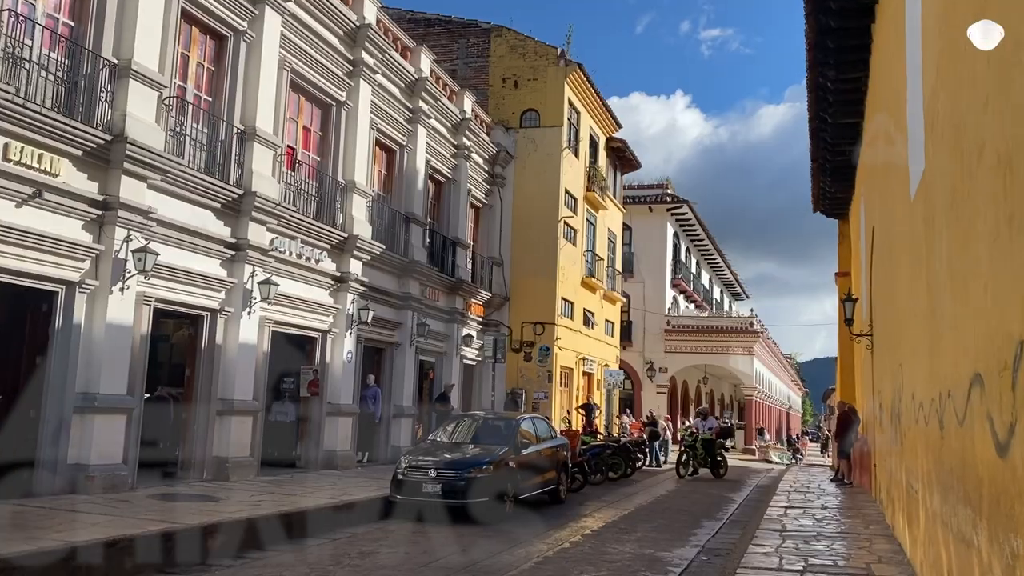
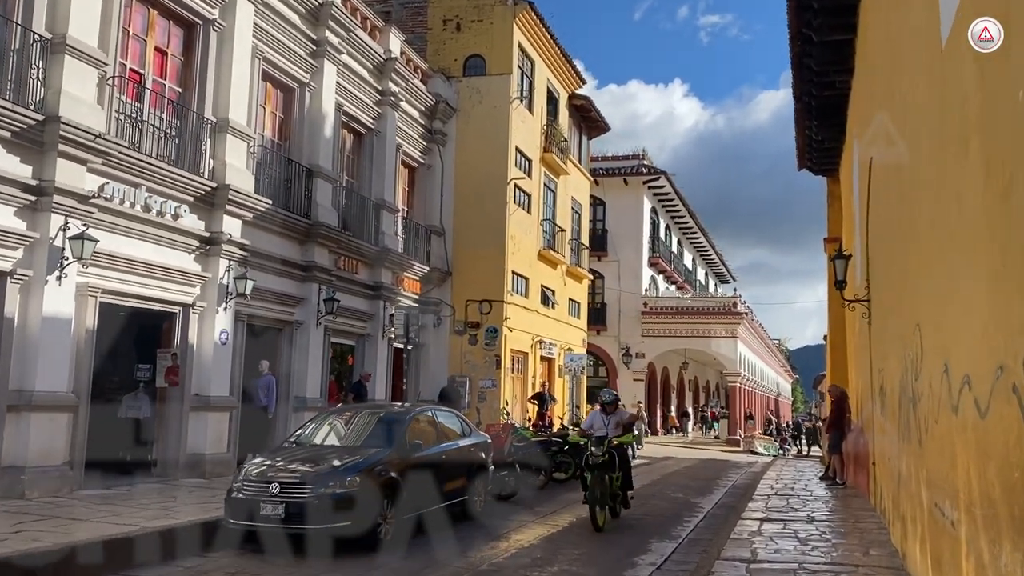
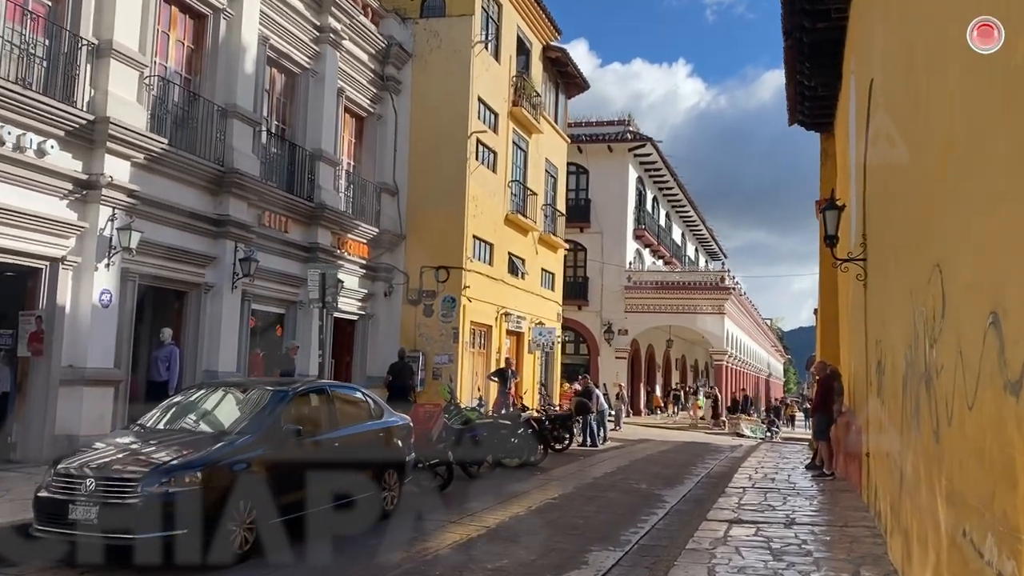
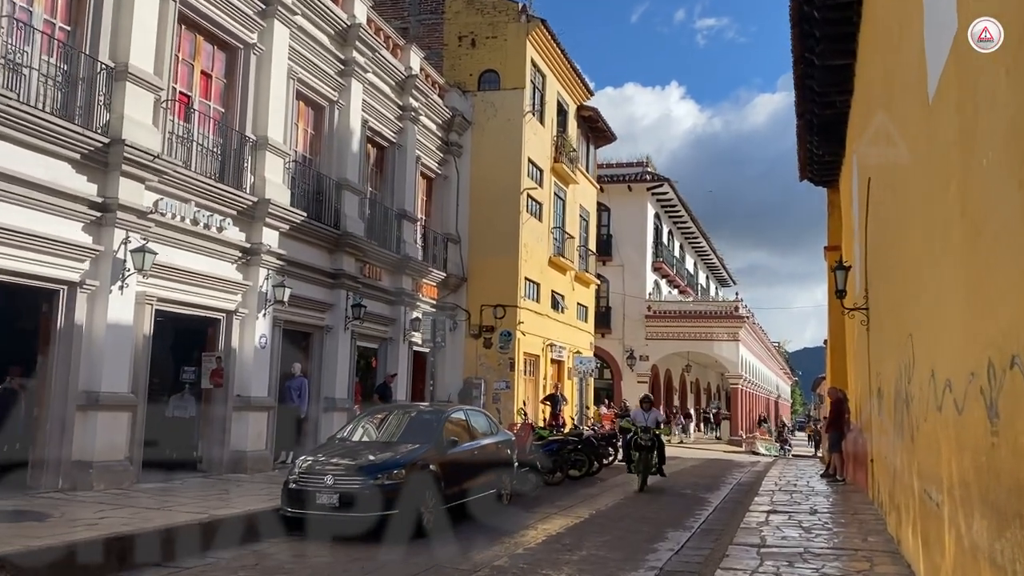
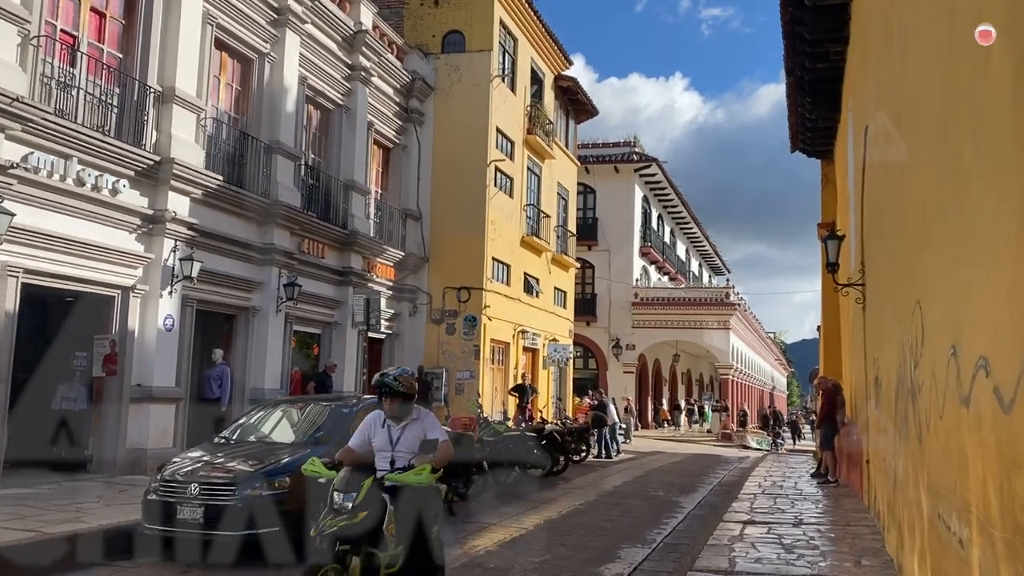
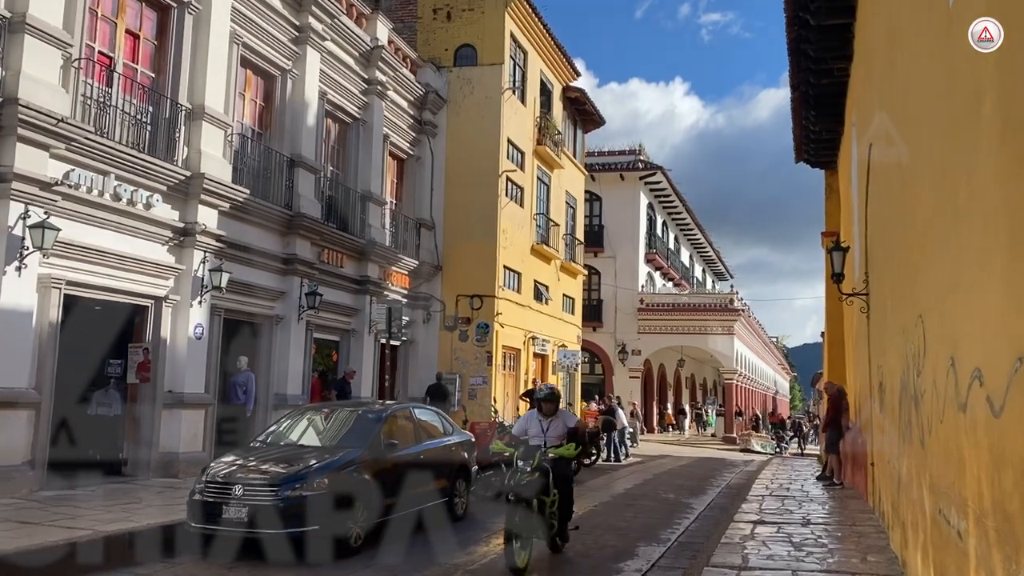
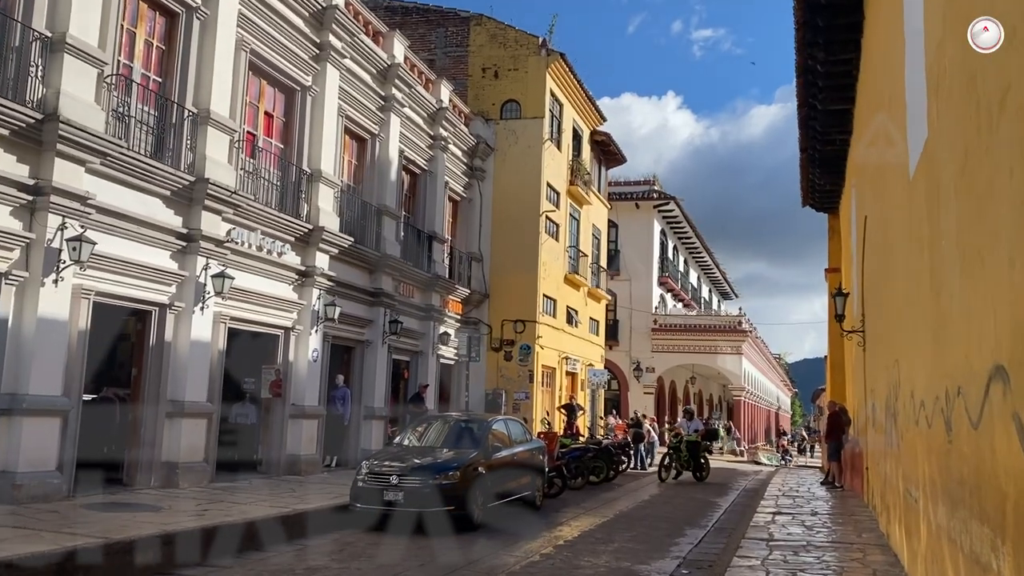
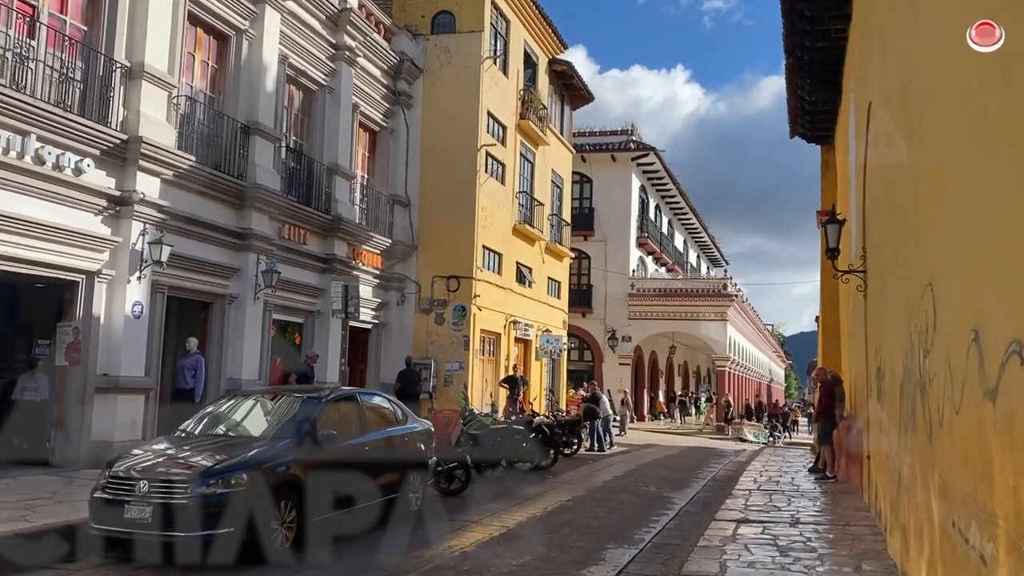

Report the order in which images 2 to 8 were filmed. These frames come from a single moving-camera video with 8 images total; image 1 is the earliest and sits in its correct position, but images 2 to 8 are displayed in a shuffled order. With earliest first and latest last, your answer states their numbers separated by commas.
7, 4, 2, 6, 5, 8, 3
